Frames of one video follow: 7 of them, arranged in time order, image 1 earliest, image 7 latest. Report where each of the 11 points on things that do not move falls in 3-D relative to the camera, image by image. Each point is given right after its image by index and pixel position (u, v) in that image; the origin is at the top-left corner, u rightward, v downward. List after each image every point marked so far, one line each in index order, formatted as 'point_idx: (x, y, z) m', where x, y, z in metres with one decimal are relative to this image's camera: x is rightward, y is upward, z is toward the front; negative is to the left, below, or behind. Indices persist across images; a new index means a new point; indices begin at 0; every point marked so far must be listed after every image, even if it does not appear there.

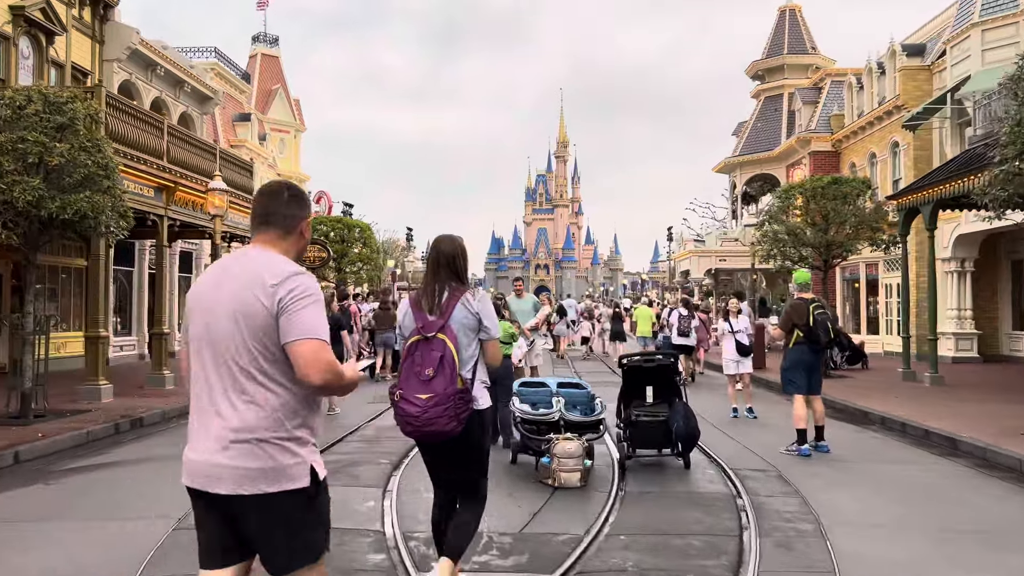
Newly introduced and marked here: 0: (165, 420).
0: (-4.7, -1.8, +11.5) m
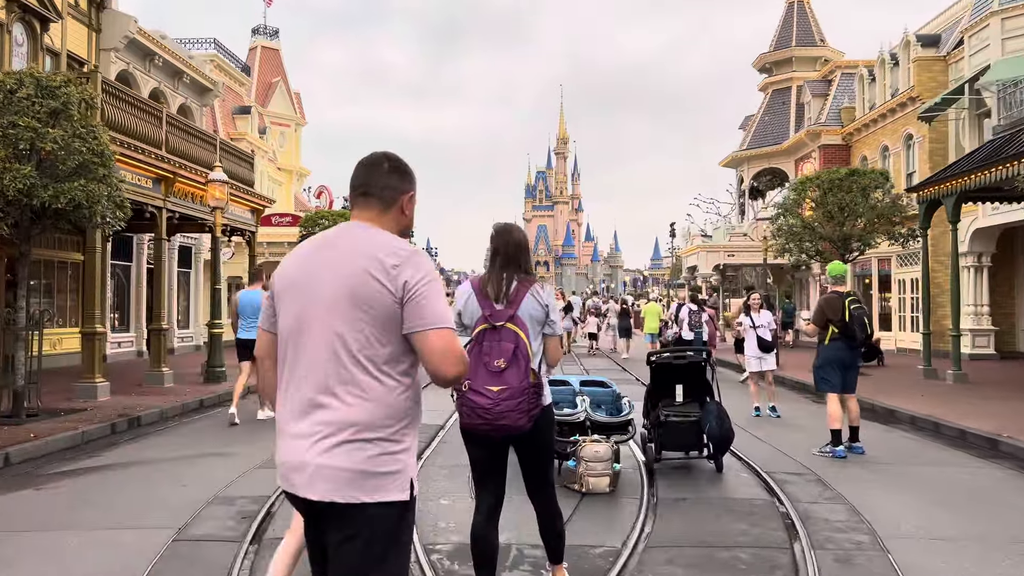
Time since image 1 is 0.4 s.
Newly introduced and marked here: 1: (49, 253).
0: (-4.5, -1.7, +11.0) m
1: (-8.8, +0.7, +16.1) m
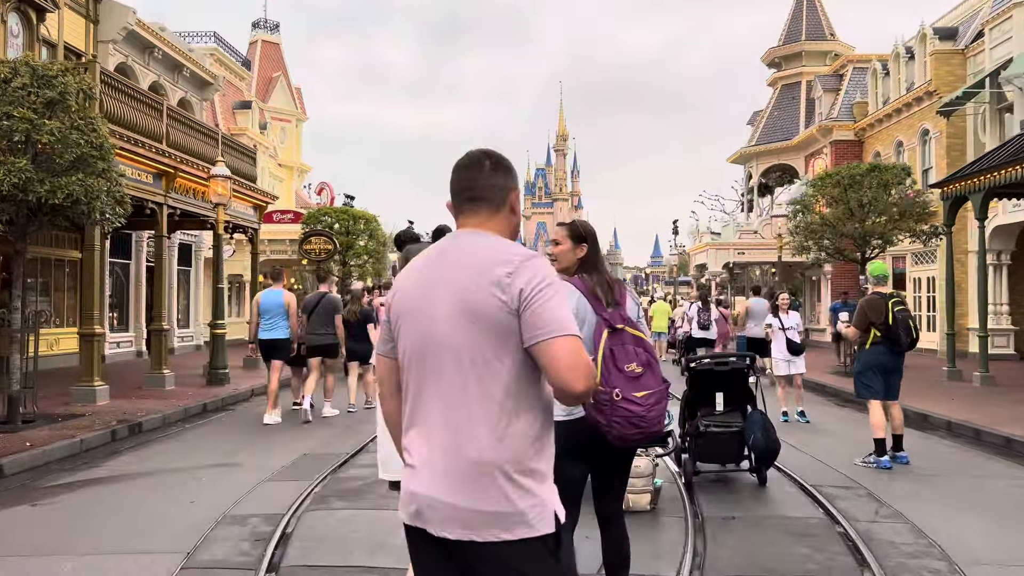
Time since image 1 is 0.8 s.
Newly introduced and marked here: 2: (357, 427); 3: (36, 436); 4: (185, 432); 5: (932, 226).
0: (-4.3, -1.7, +10.5) m
1: (-8.5, +0.7, +15.6) m
2: (-1.8, -1.6, +10.0) m
3: (-4.9, -1.5, +8.8) m
4: (-3.8, -1.7, +10.0) m
5: (+8.2, +1.2, +16.7) m
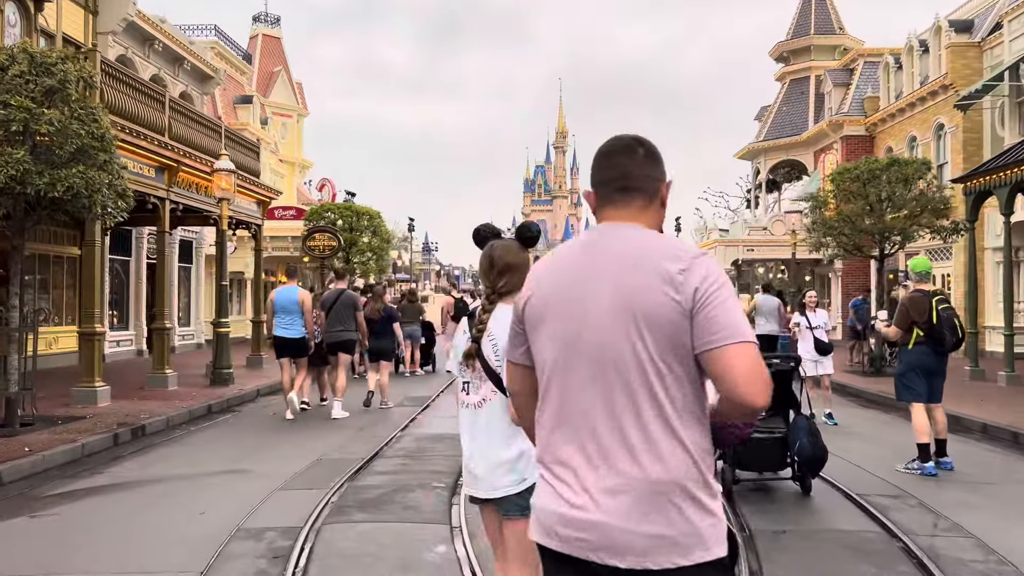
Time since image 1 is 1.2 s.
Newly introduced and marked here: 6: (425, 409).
0: (-4.1, -1.6, +10.1) m
1: (-8.3, +0.7, +15.2) m
2: (-1.6, -1.6, +9.7) m
3: (-4.7, -1.5, +8.4) m
4: (-3.6, -1.7, +9.6) m
5: (+8.4, +1.3, +16.4) m
6: (-1.1, -1.6, +11.3) m
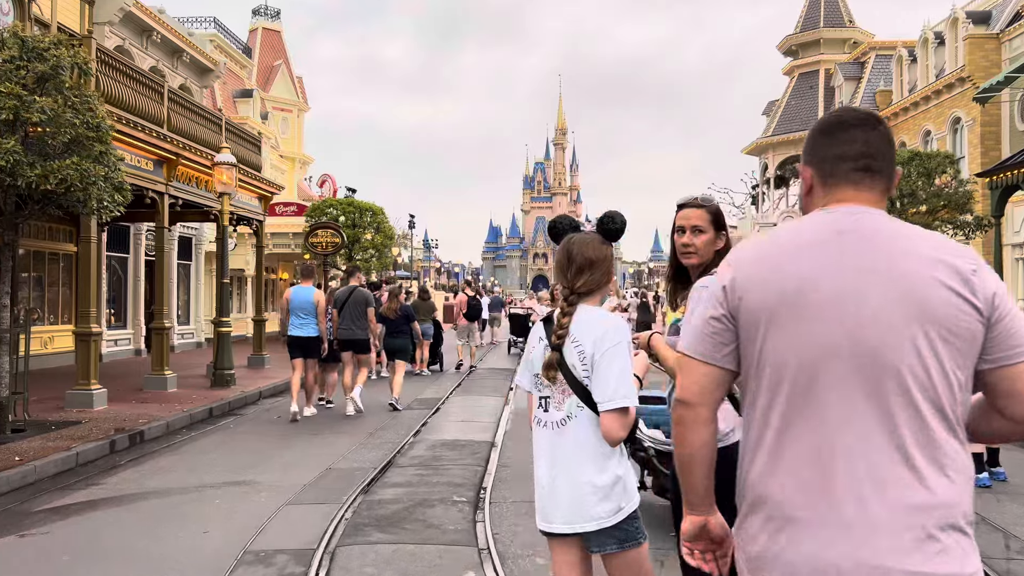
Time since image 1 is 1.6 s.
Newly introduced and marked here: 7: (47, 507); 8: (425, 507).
0: (-3.9, -1.6, +9.6) m
1: (-8.2, +0.8, +14.7) m
2: (-1.4, -1.6, +9.2) m
3: (-4.5, -1.5, +8.0) m
4: (-3.4, -1.6, +9.1) m
5: (+8.6, +1.3, +15.9) m
6: (-1.0, -1.6, +10.8) m
7: (-3.4, -1.6, +6.2) m
8: (-0.6, -1.5, +5.9) m
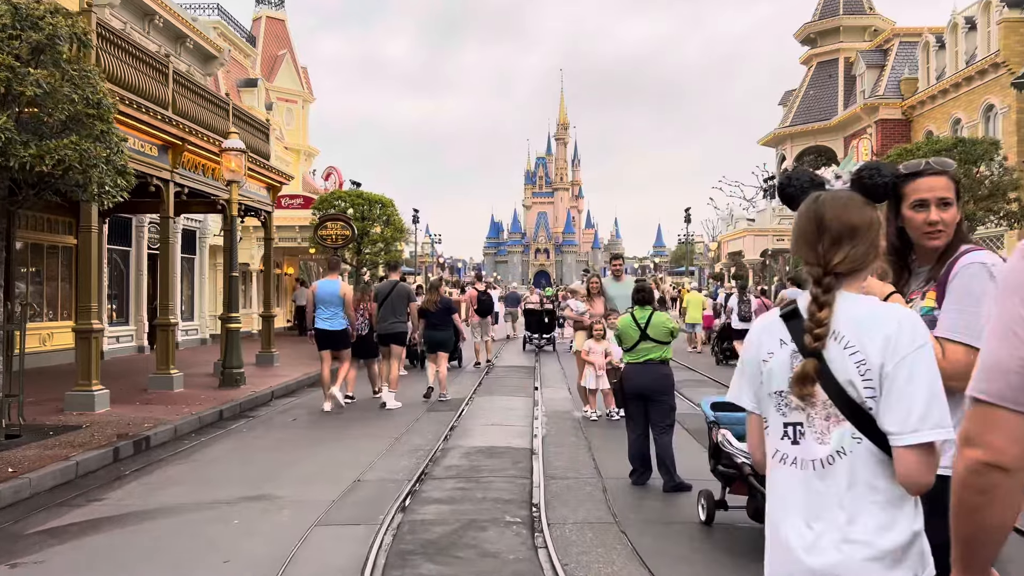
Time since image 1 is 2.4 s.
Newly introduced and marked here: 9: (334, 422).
0: (-3.5, -1.6, +8.9) m
1: (-7.8, +0.9, +14.0) m
2: (-1.0, -1.5, +8.4) m
3: (-4.1, -1.4, +7.2) m
4: (-3.1, -1.6, +8.4) m
5: (+9.0, +1.4, +15.1) m
6: (-0.6, -1.5, +10.1) m
7: (-3.0, -1.5, +5.5) m
8: (-0.2, -1.5, +5.2) m
9: (-2.1, -1.5, +9.9) m
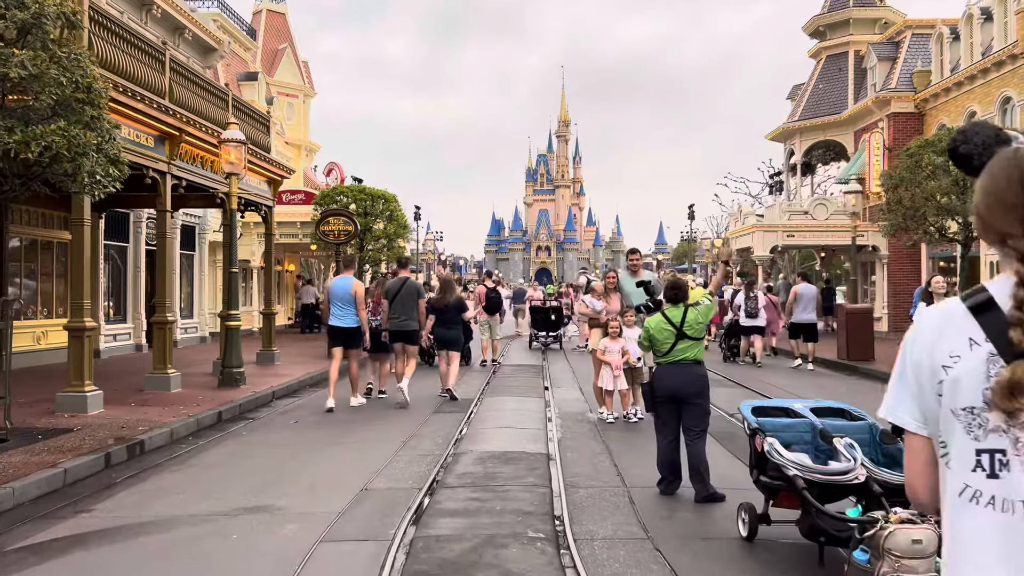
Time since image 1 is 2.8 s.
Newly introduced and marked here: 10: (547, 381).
0: (-3.4, -1.5, +8.5) m
1: (-7.6, +0.9, +13.5) m
2: (-0.9, -1.5, +8.0) m
3: (-4.0, -1.4, +6.8) m
4: (-2.9, -1.5, +8.0) m
5: (+9.1, +1.5, +14.7) m
6: (-0.4, -1.5, +9.7) m
7: (-2.9, -1.5, +5.0) m
8: (-0.1, -1.4, +4.7) m
9: (-1.9, -1.5, +9.4) m
10: (+0.5, -1.5, +13.4) m
